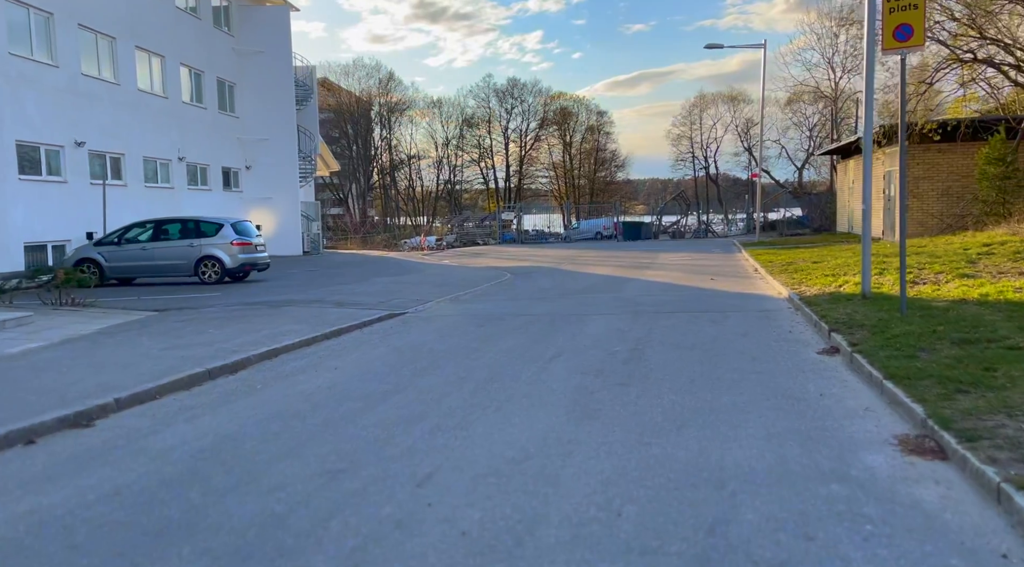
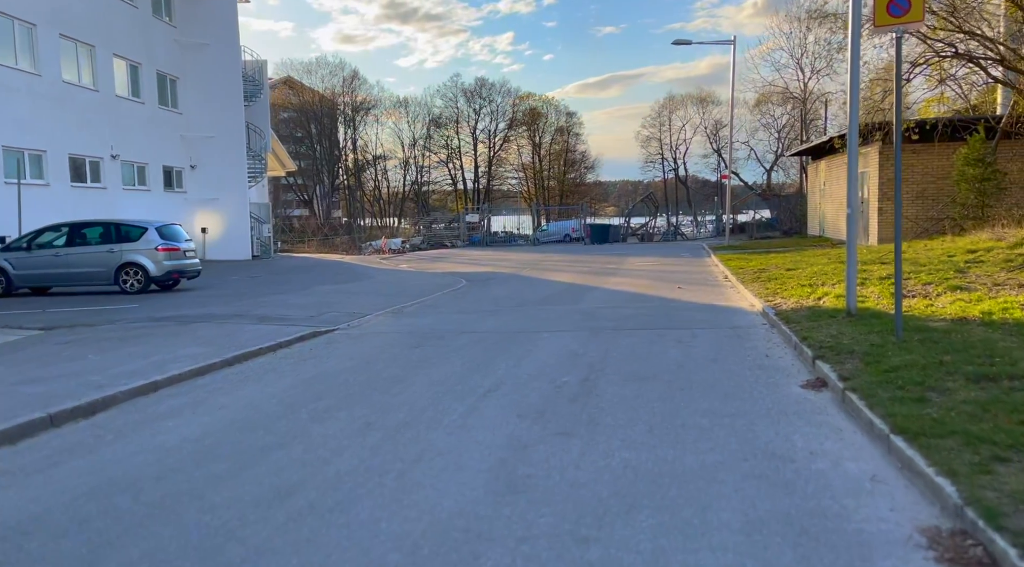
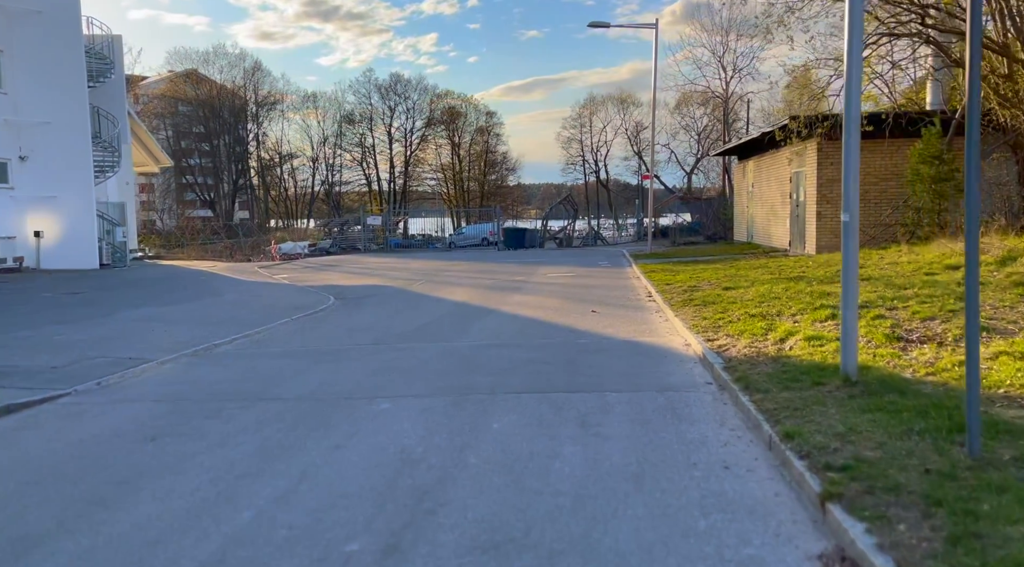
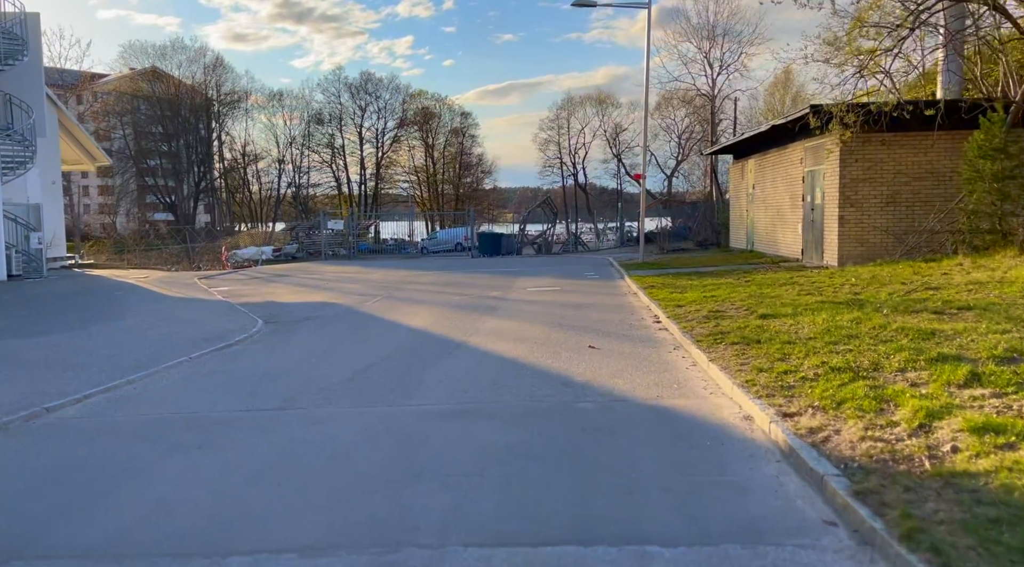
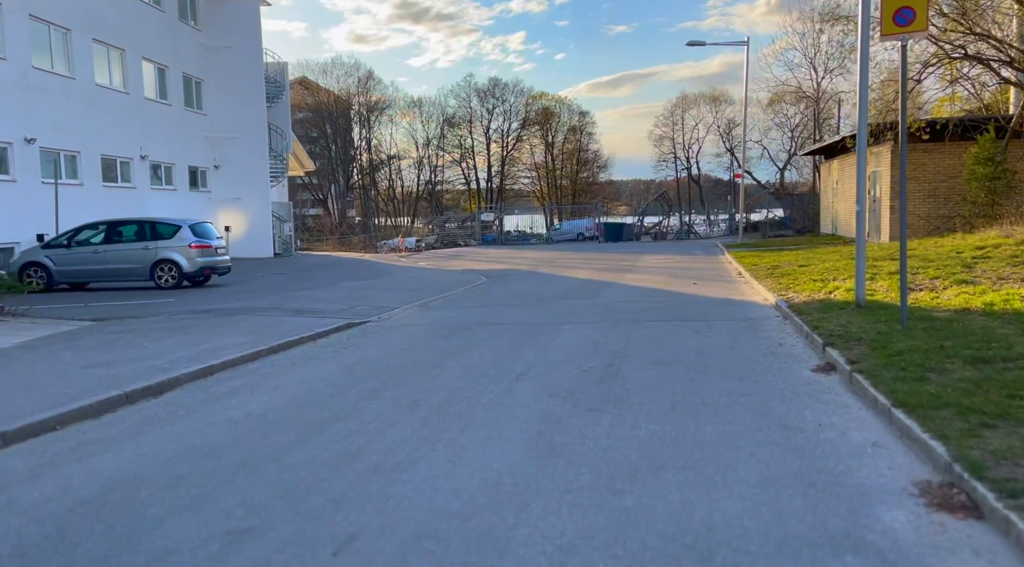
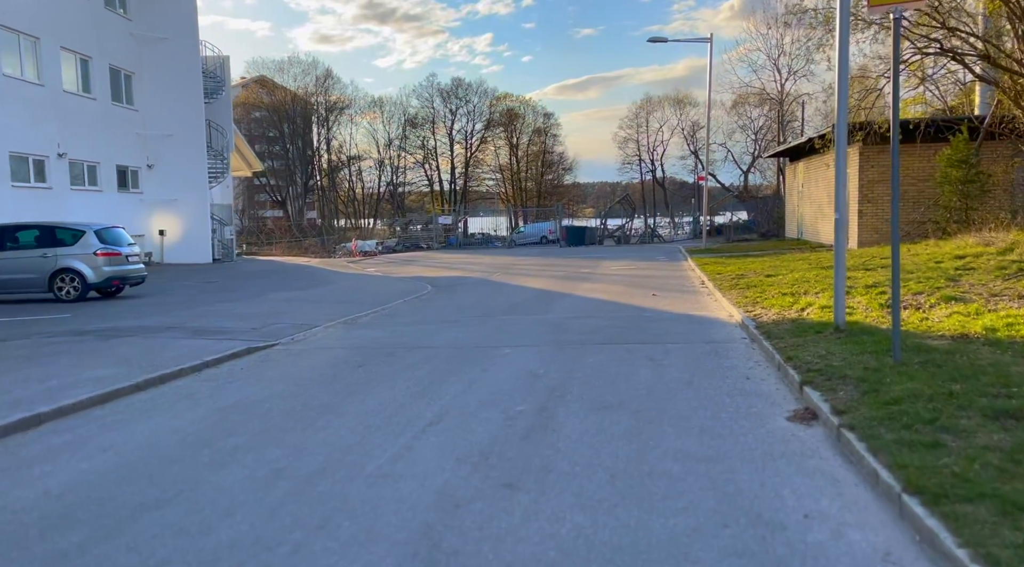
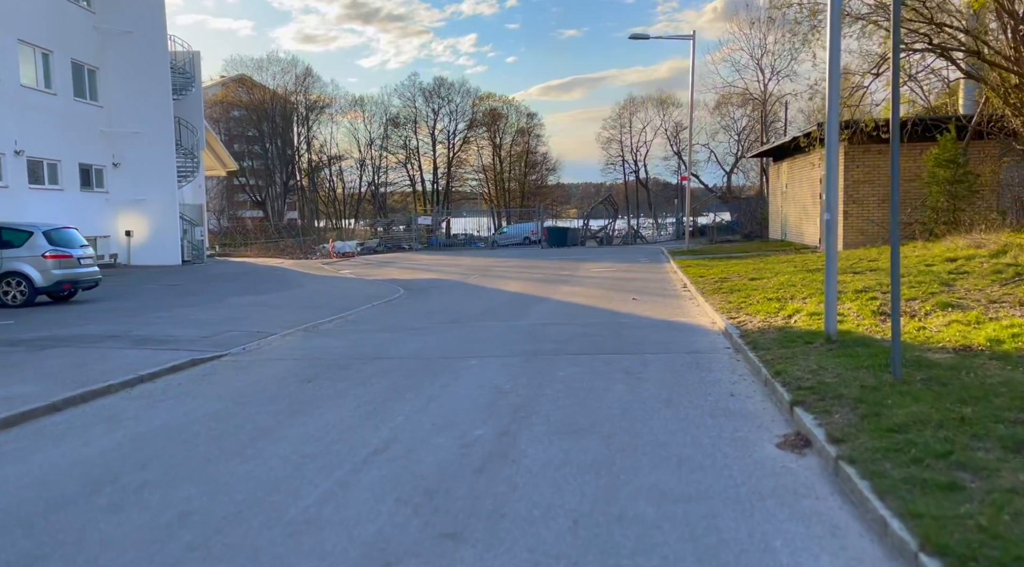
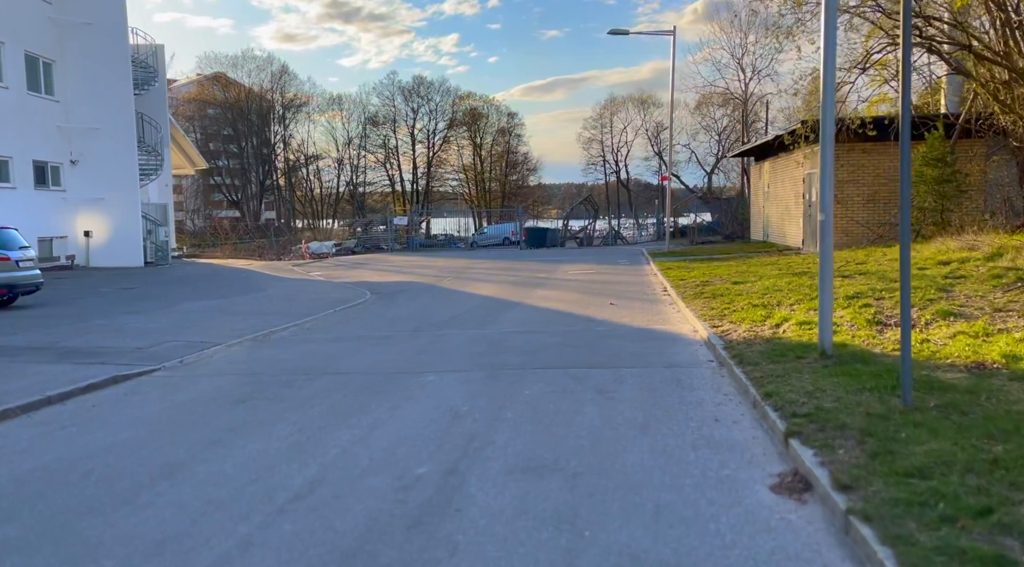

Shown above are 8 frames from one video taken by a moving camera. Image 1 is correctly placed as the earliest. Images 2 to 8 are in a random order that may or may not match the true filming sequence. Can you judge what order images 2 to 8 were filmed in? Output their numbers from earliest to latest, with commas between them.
5, 2, 6, 7, 8, 3, 4
